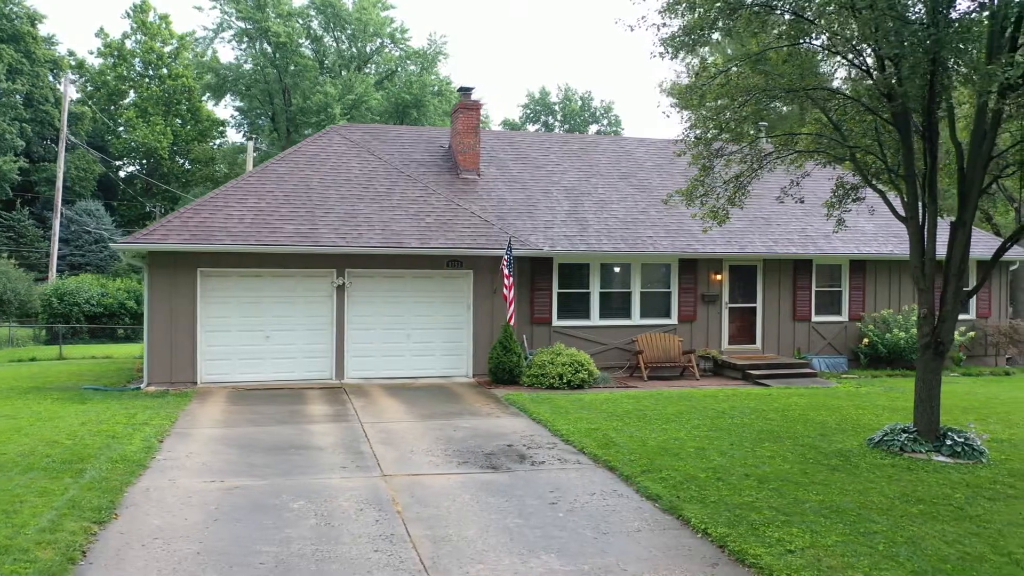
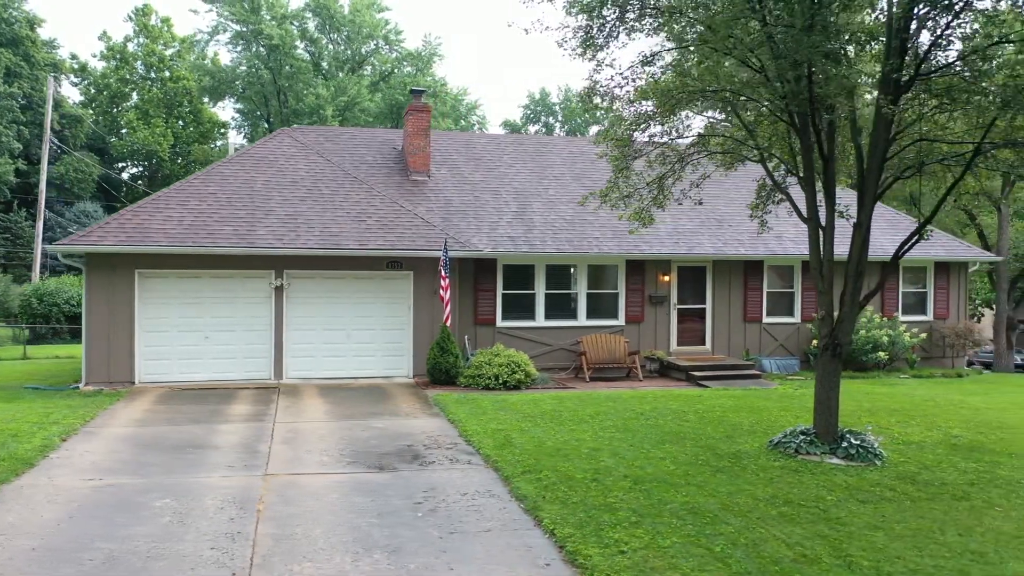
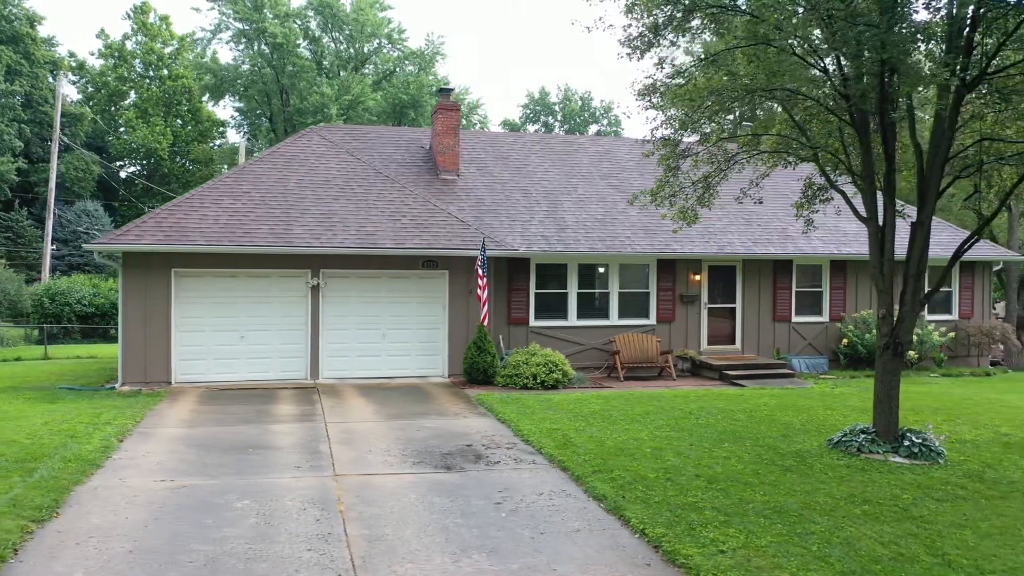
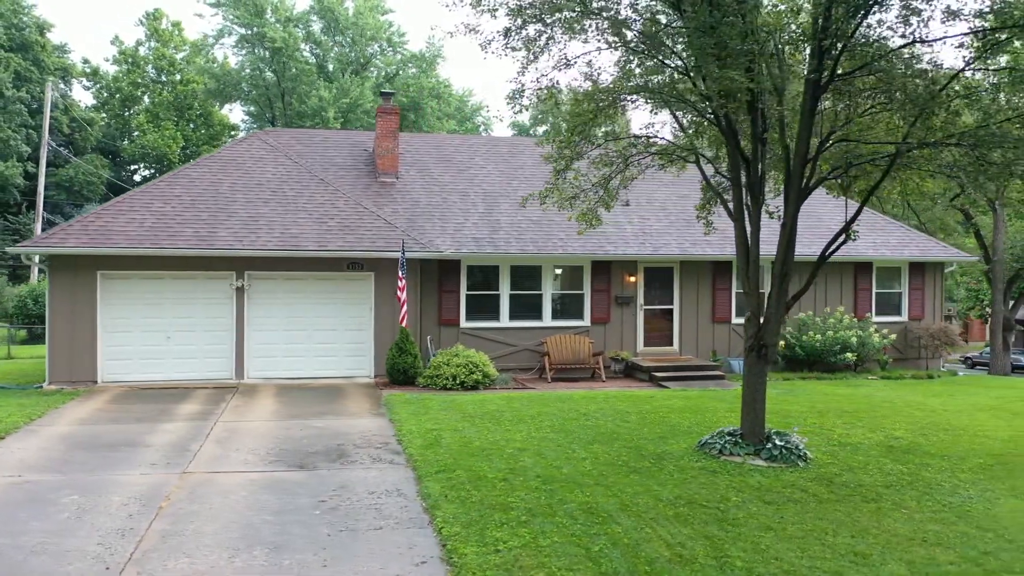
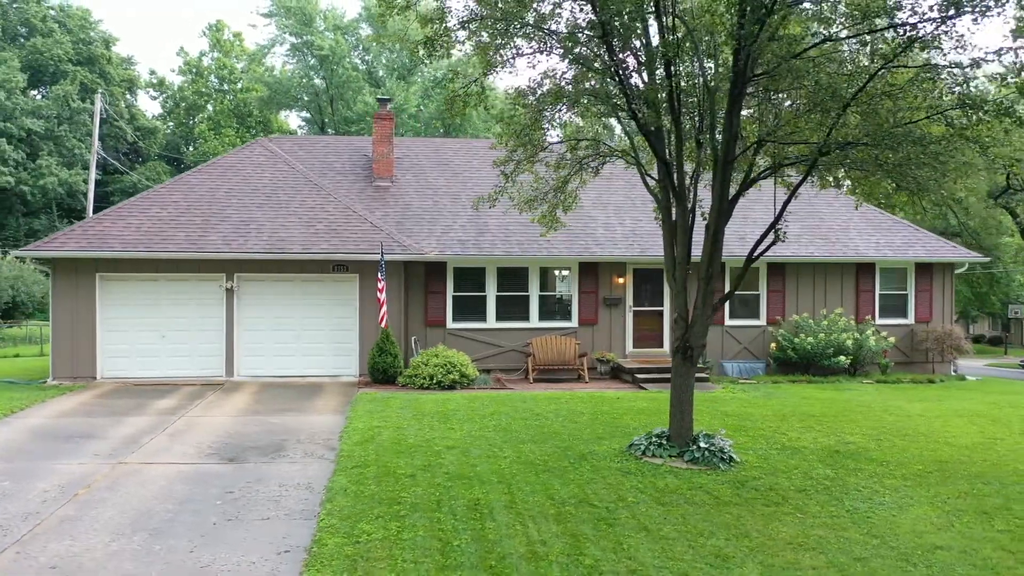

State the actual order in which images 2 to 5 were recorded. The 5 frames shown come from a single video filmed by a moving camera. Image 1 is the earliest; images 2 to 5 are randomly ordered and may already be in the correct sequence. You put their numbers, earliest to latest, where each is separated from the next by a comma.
3, 2, 4, 5
